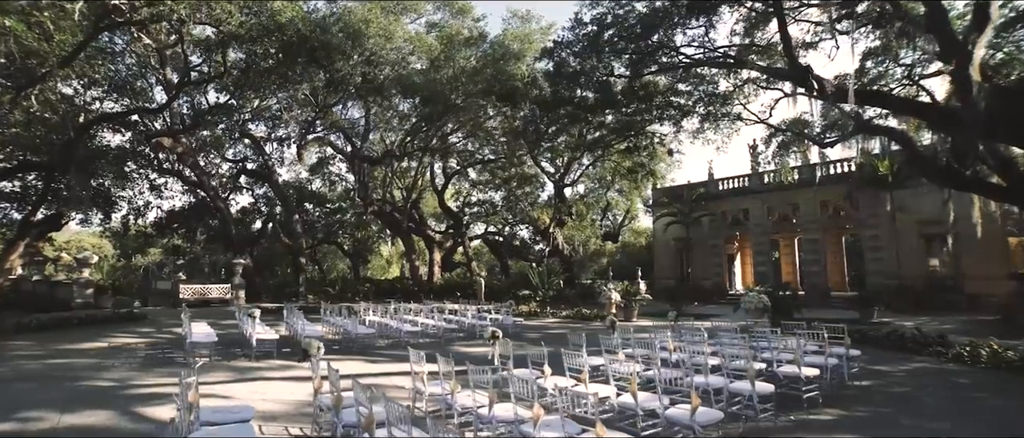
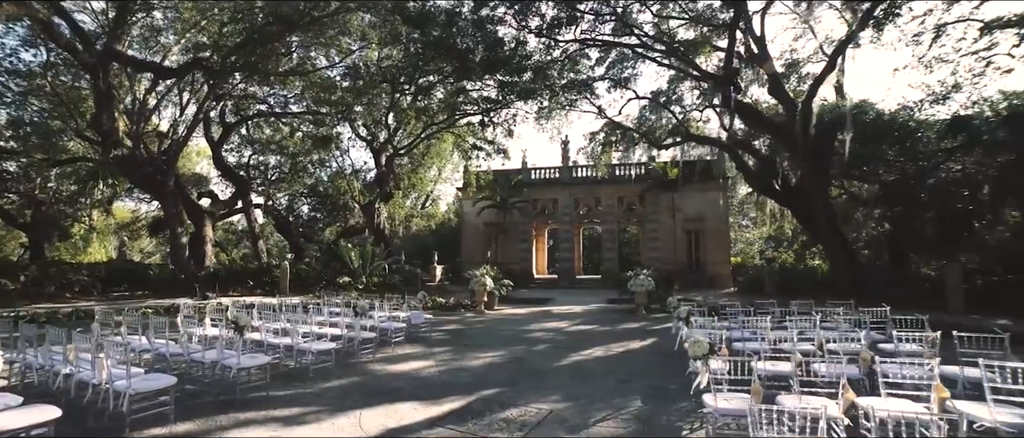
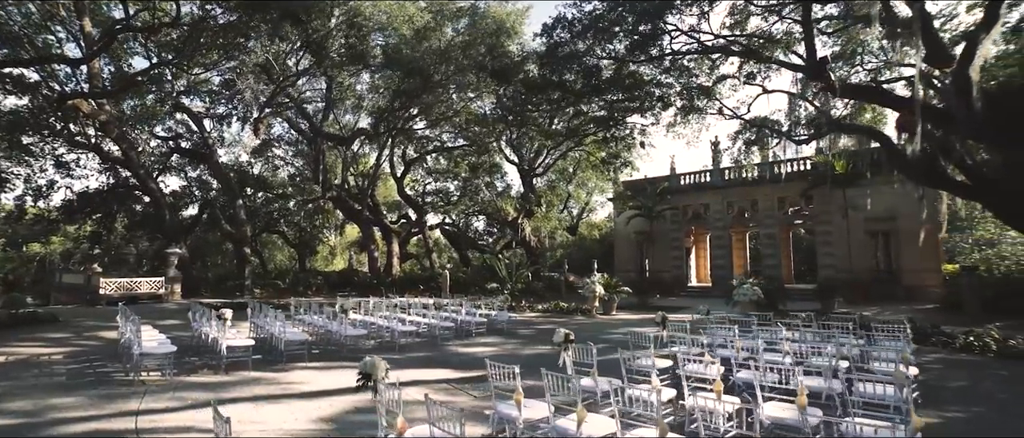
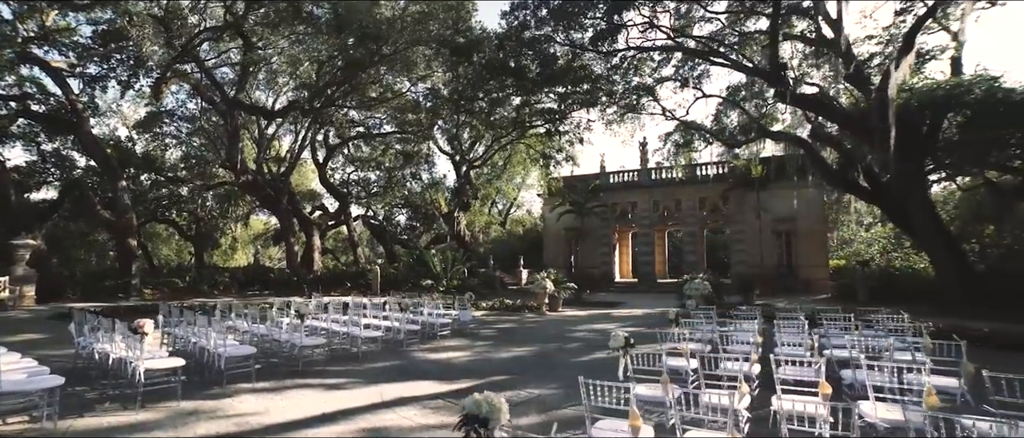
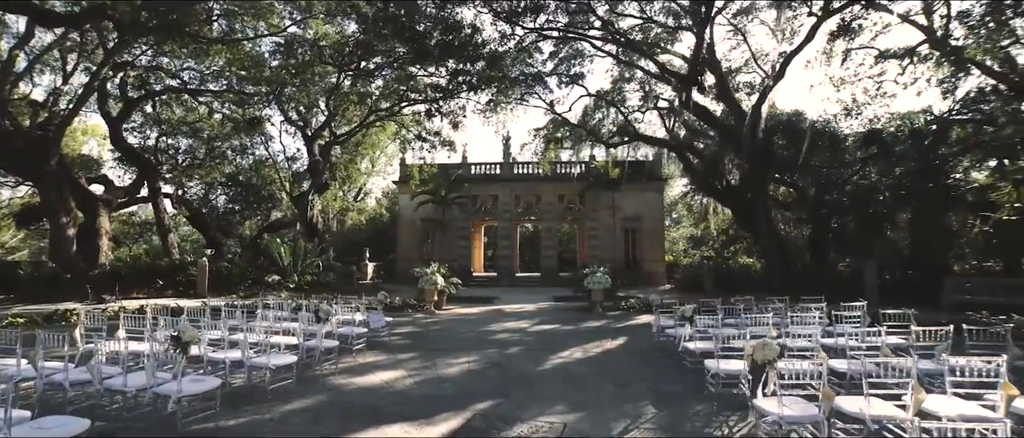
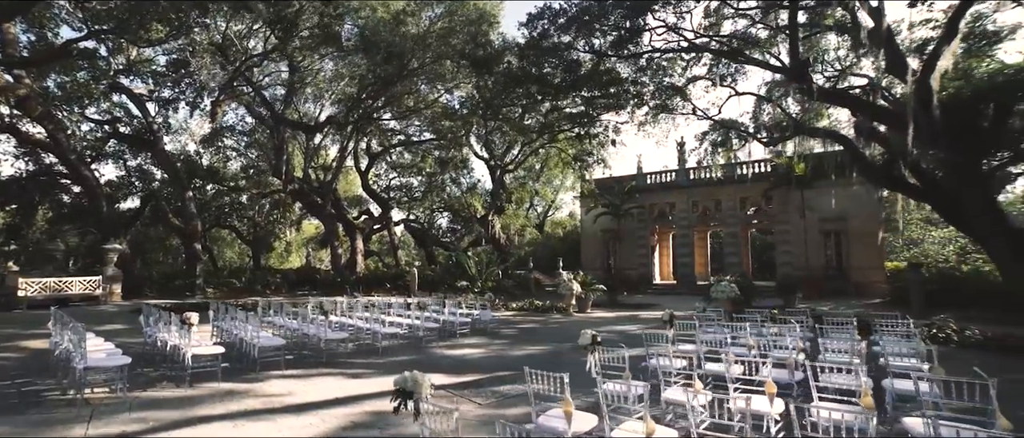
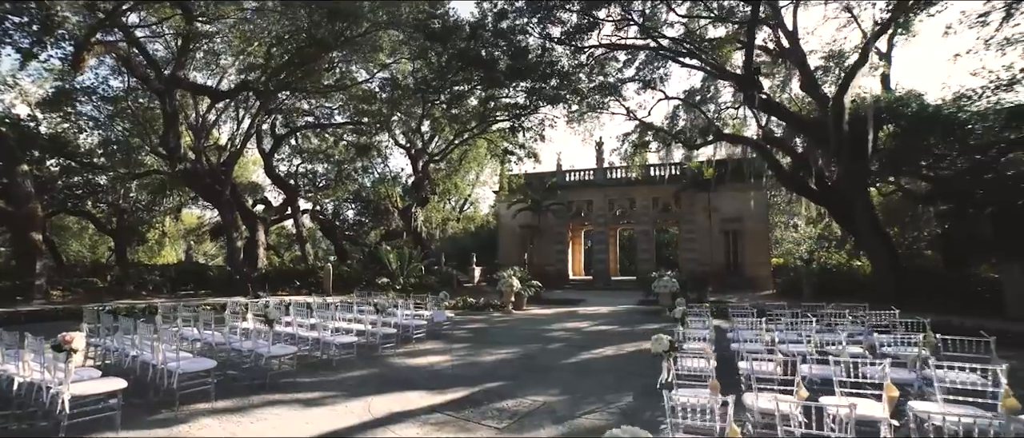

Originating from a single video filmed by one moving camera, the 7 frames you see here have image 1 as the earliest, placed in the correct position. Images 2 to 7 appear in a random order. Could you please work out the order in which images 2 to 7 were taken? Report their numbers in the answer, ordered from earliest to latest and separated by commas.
3, 6, 4, 7, 2, 5
